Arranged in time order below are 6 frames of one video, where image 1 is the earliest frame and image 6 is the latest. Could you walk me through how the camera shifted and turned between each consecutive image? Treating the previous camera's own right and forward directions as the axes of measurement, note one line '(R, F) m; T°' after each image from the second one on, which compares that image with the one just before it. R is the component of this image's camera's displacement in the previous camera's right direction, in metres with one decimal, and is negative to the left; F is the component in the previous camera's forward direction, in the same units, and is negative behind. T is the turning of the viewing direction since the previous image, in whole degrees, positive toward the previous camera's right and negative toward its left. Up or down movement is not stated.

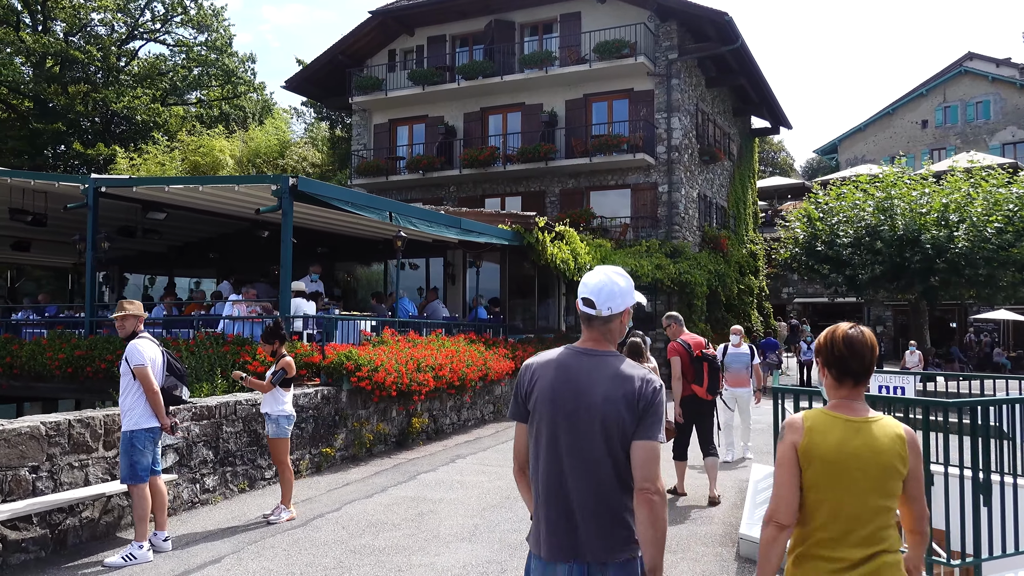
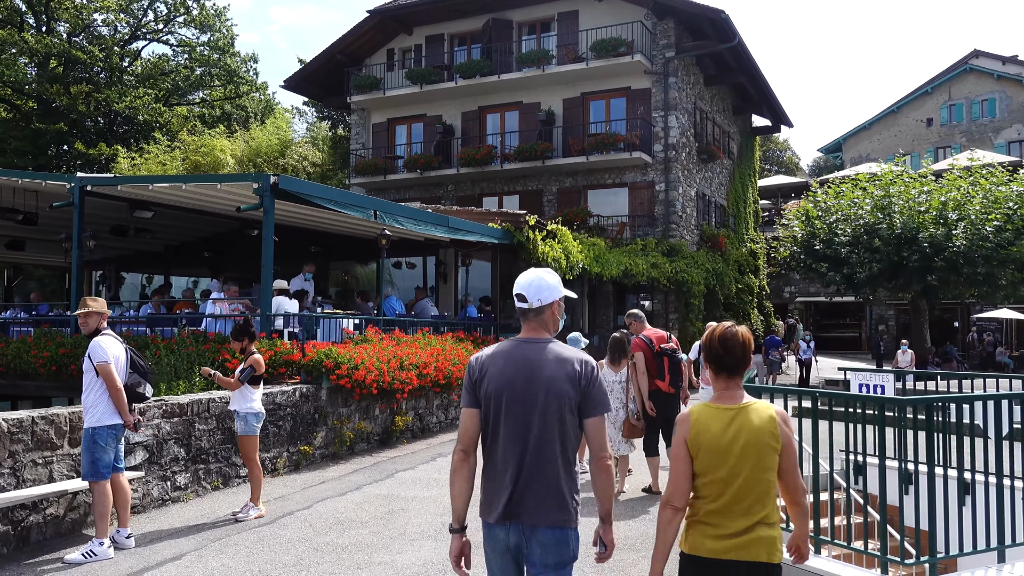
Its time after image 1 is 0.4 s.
(+0.3, 0.0) m; -1°
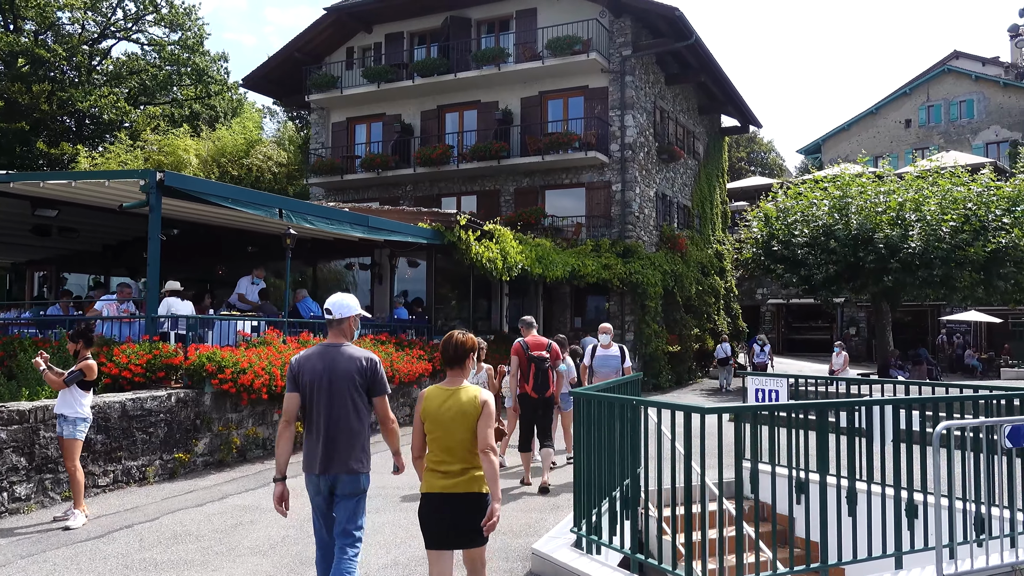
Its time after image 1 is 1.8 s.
(+1.1, +0.3) m; 0°
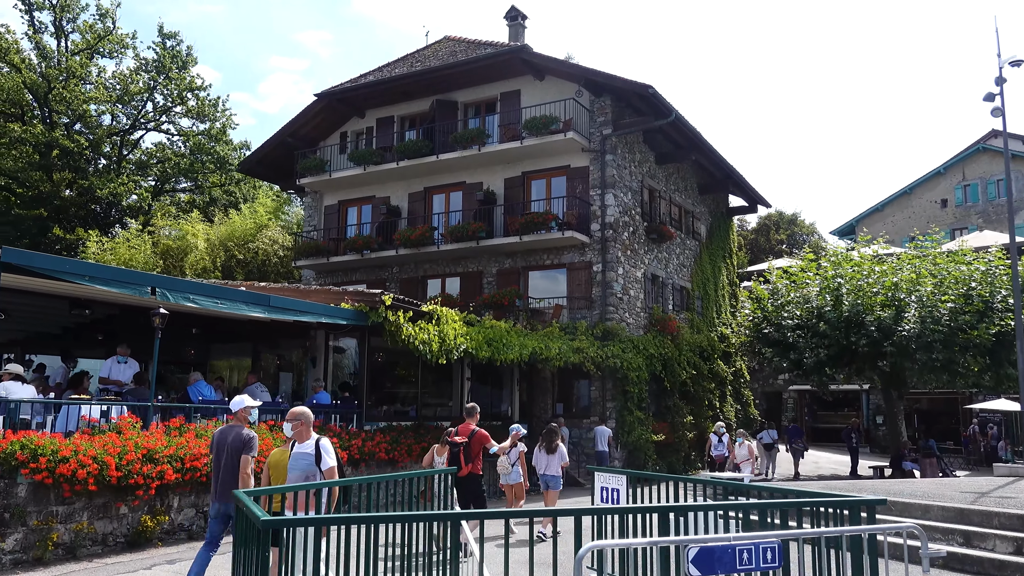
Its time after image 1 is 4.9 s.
(+2.1, +0.8) m; -4°
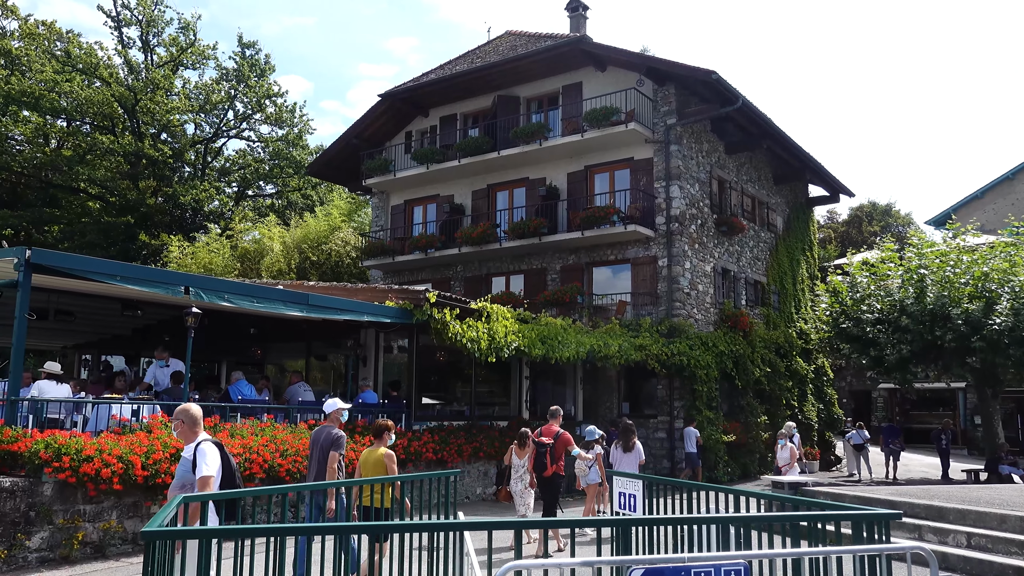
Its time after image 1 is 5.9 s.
(+0.6, +0.5) m; -6°
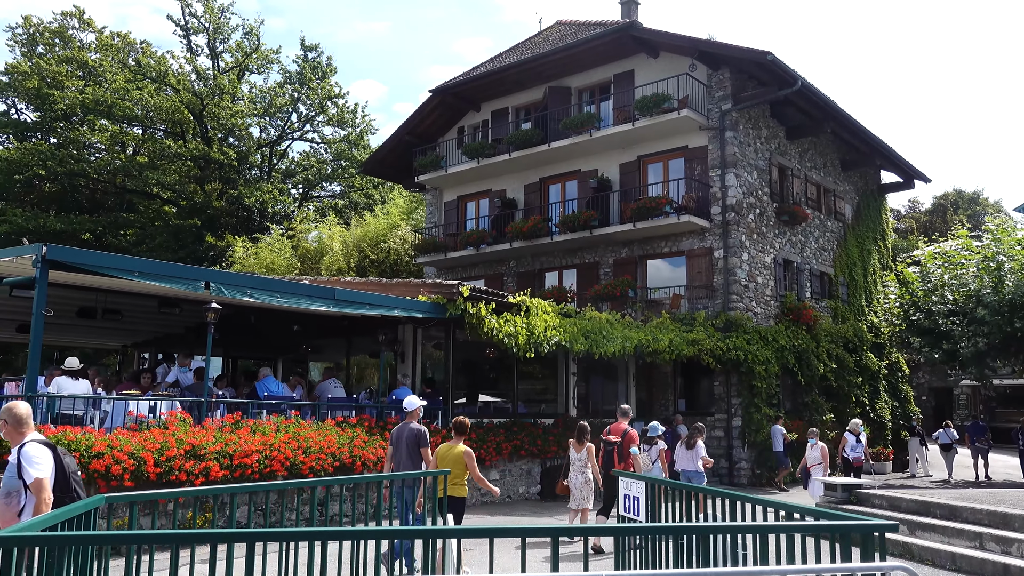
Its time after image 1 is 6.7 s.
(+0.6, +0.5) m; -5°
